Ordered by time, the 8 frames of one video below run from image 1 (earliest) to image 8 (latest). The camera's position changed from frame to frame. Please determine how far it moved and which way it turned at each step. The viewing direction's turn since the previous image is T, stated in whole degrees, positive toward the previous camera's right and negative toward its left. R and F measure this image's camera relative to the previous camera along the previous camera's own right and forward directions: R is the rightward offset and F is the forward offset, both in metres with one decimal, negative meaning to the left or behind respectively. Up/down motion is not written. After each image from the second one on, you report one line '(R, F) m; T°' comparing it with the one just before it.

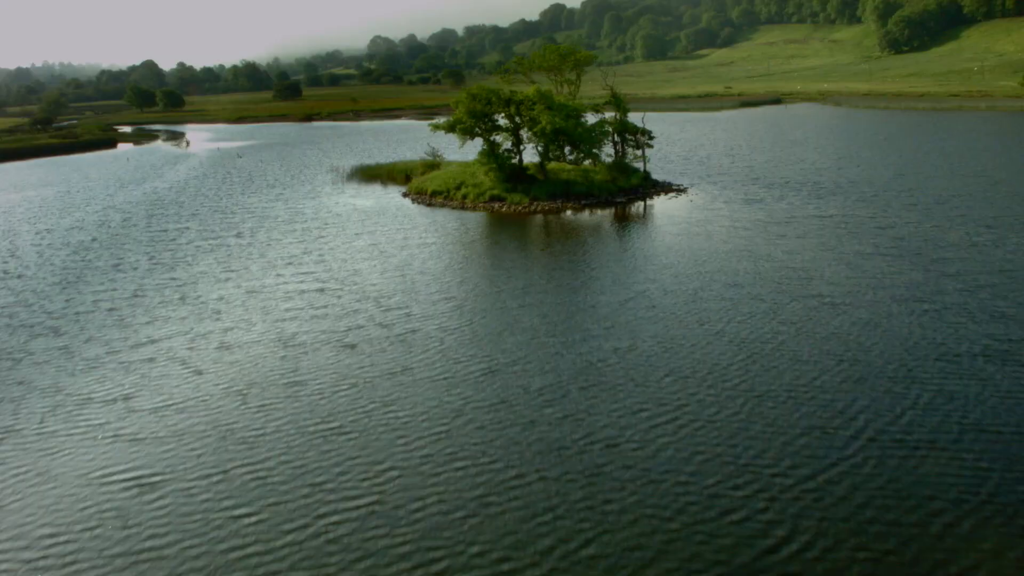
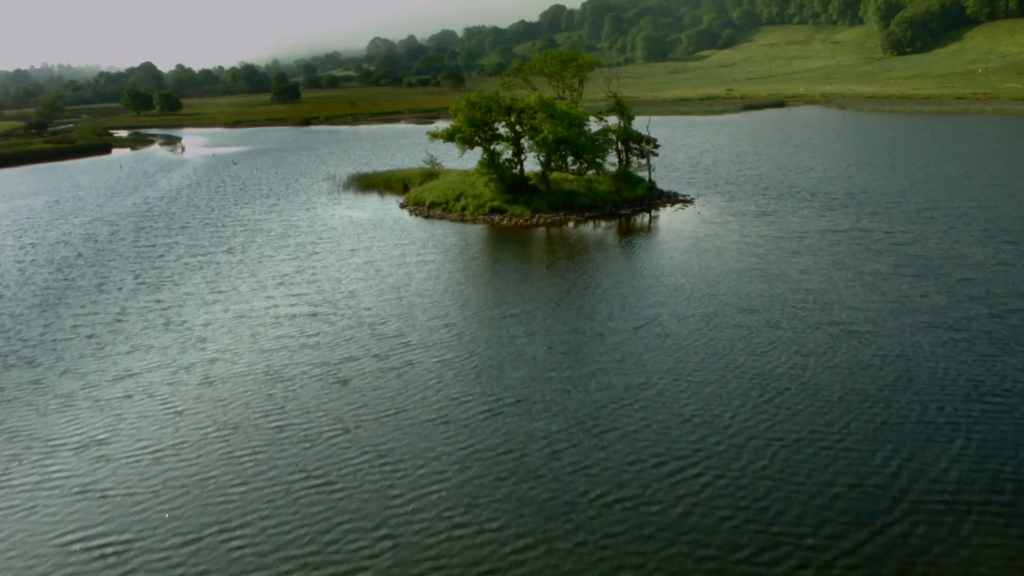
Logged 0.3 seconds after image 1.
(-0.1, +2.0) m; 0°
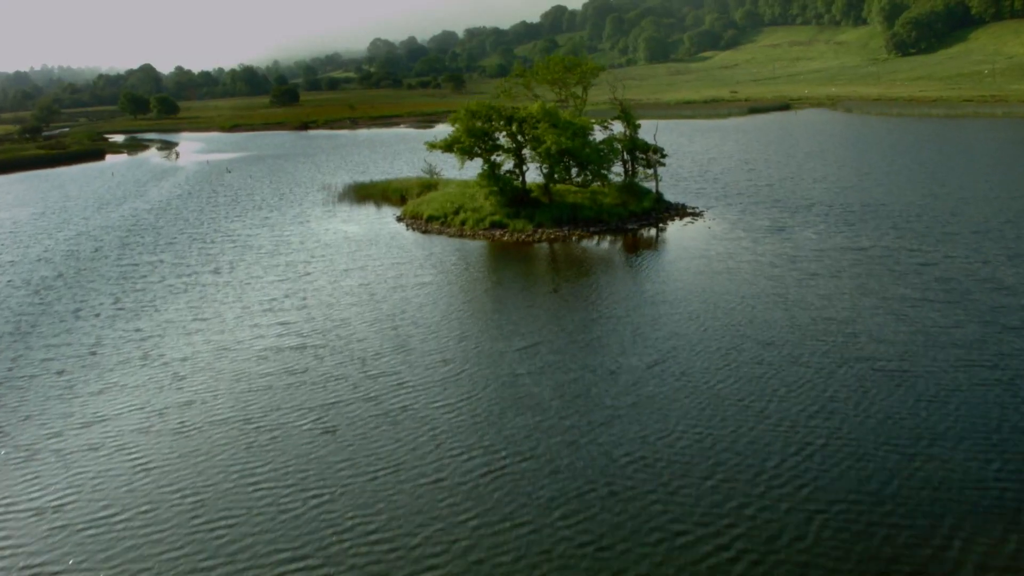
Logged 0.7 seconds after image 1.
(0.0, +2.5) m; 0°
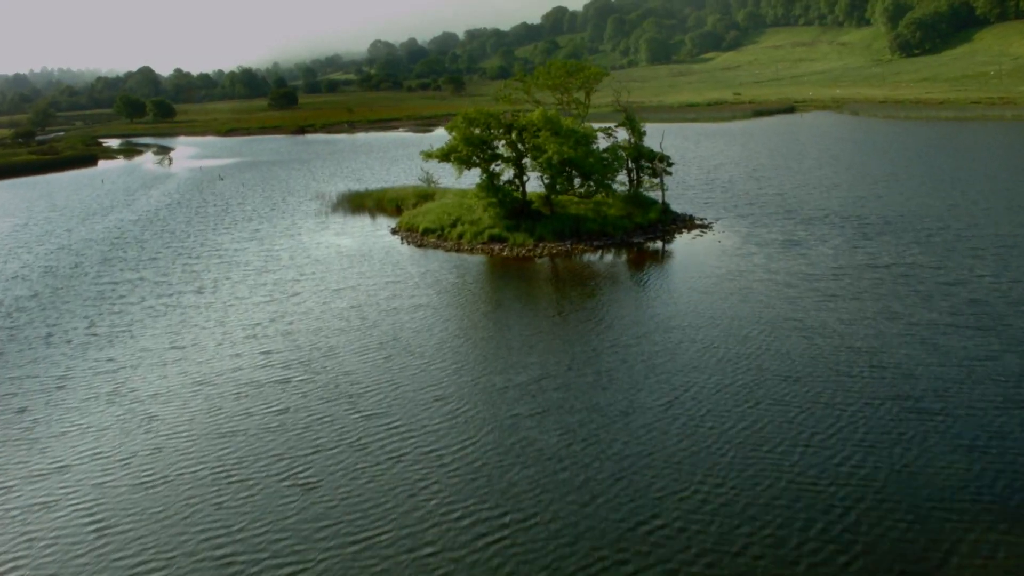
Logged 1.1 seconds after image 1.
(0.0, +2.5) m; 0°
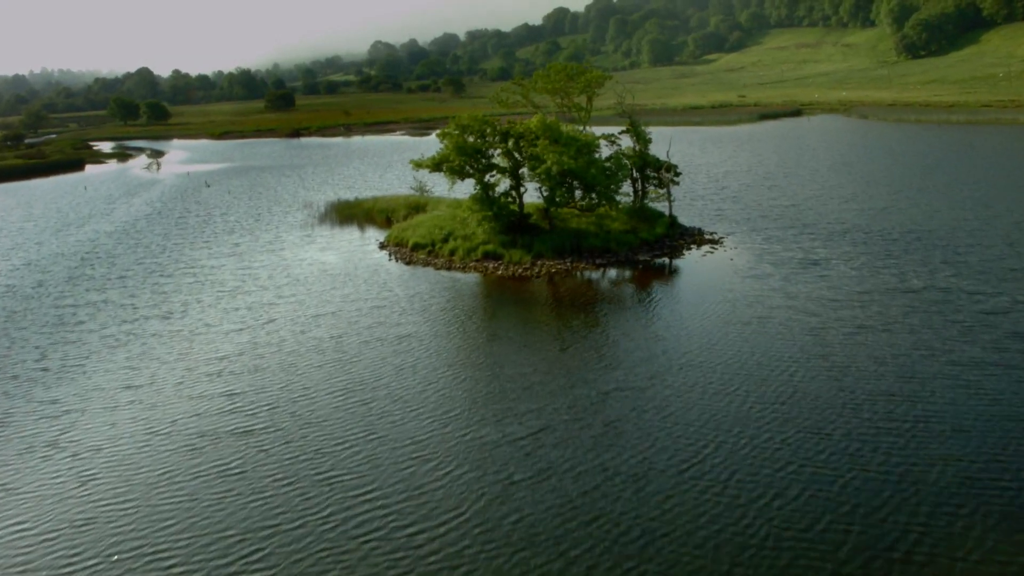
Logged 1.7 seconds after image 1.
(+0.2, +3.7) m; 0°
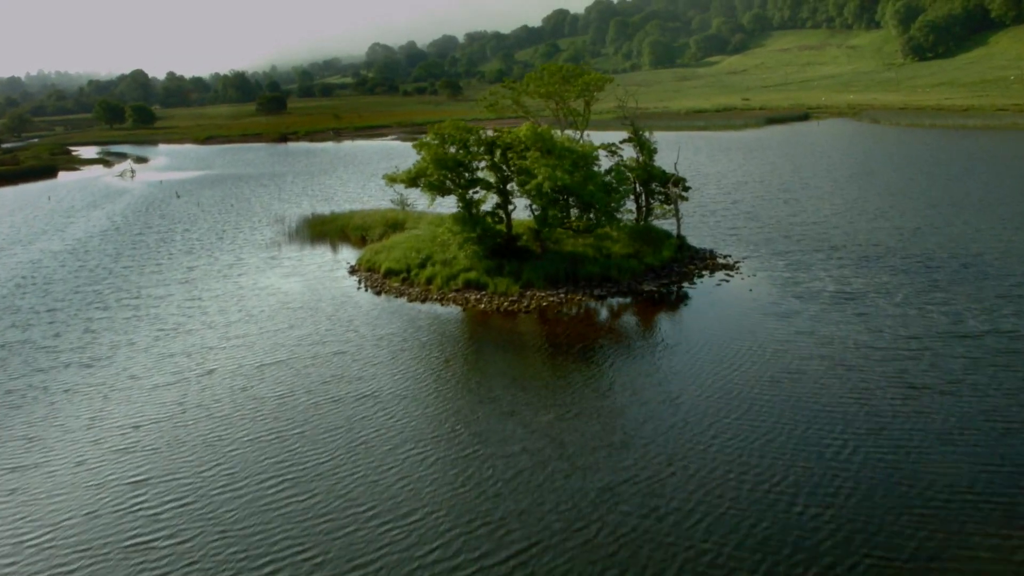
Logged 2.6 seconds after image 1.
(+0.4, +6.1) m; 0°
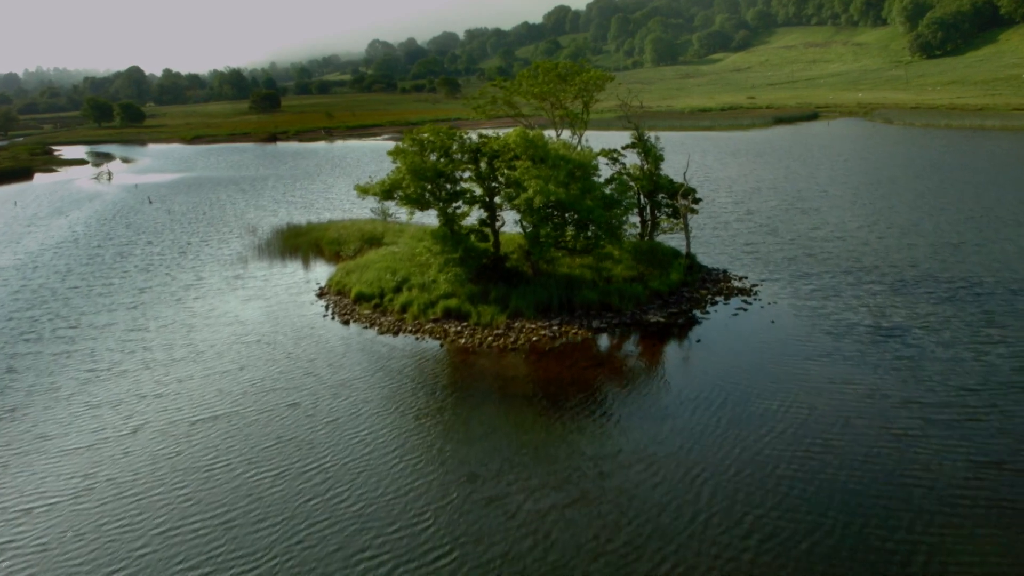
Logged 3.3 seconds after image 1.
(+0.4, +5.2) m; 0°
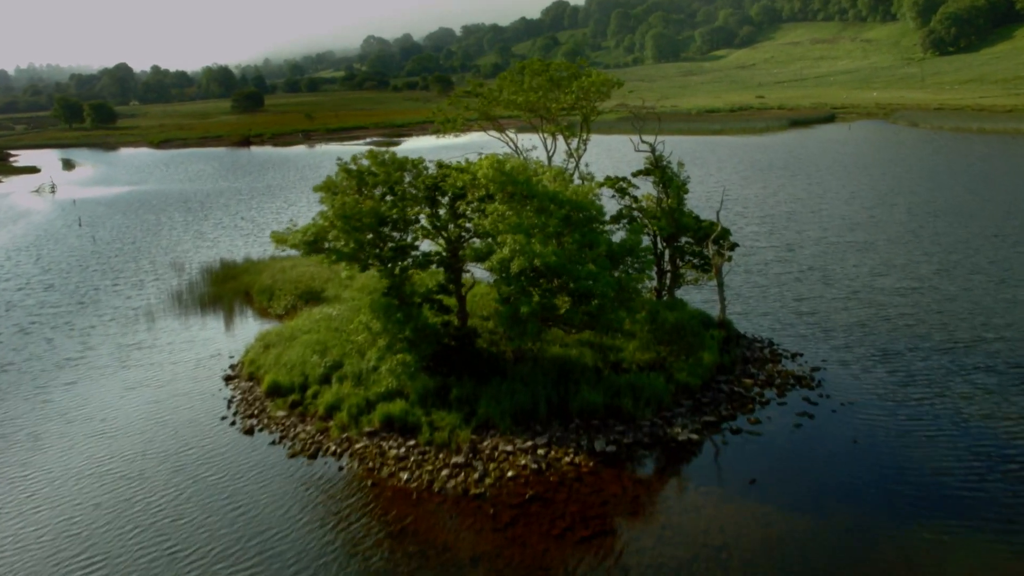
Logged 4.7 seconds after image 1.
(+0.6, +10.7) m; 0°
